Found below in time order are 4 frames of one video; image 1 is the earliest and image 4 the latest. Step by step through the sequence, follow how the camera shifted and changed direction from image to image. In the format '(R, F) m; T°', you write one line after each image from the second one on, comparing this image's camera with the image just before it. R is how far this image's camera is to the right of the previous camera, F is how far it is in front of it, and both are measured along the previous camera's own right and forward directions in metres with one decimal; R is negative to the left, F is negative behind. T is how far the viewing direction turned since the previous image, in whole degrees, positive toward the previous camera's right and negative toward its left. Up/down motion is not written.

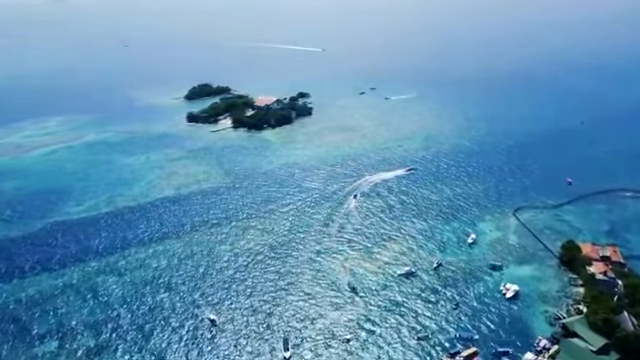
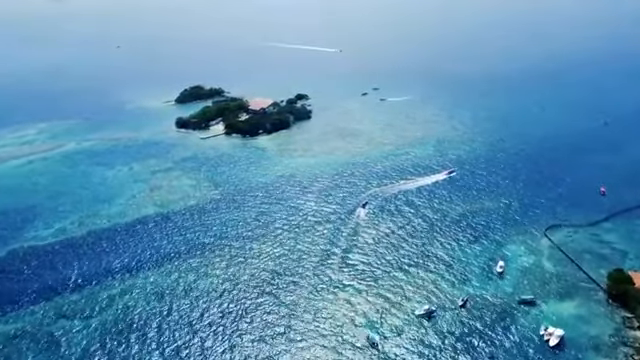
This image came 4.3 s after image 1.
(-0.1, +7.3) m; 0°
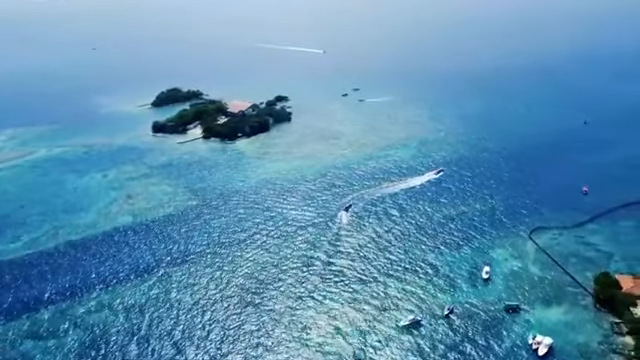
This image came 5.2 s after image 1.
(+0.2, +1.4) m; +2°
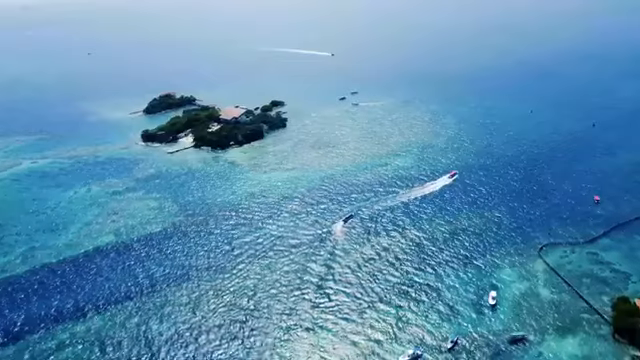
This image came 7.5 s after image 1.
(+0.9, +3.3) m; 0°
